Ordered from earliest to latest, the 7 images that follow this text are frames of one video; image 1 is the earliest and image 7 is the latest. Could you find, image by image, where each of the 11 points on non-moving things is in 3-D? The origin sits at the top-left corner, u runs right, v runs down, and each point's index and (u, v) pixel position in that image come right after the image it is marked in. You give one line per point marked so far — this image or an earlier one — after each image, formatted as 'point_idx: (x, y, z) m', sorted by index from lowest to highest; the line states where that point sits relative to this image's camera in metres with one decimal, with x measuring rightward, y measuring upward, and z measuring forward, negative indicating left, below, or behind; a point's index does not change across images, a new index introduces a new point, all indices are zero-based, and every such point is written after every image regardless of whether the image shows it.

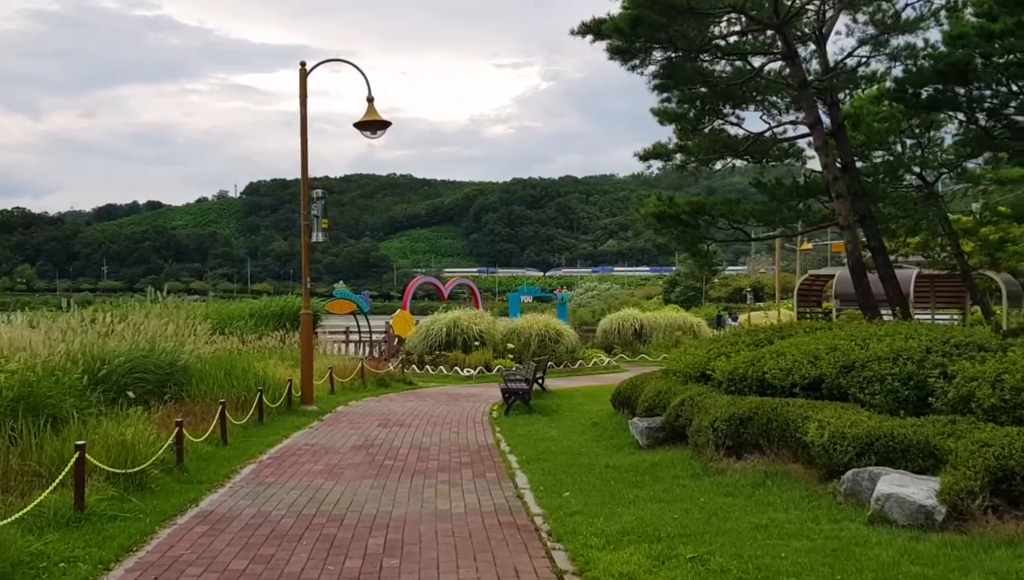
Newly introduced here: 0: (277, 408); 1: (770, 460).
0: (-2.9, -1.5, +11.7) m
1: (+1.8, -1.2, +6.5) m
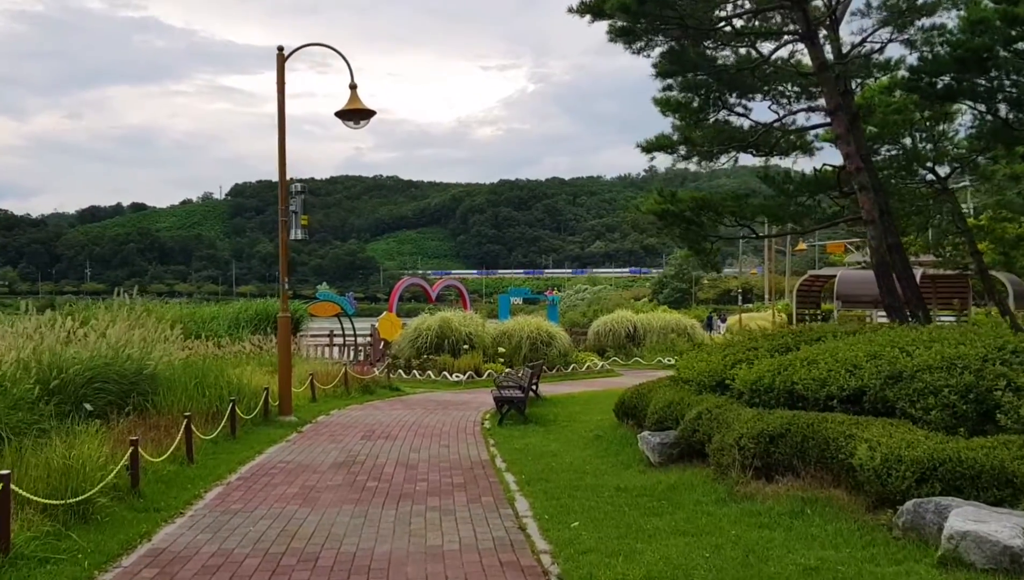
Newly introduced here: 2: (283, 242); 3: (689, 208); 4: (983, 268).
0: (-3.0, -1.5, +10.9) m
1: (+1.8, -1.2, +5.7) m
2: (-2.8, +0.6, +11.4) m
3: (+2.3, +1.1, +12.3) m
4: (+7.3, +0.4, +14.4) m
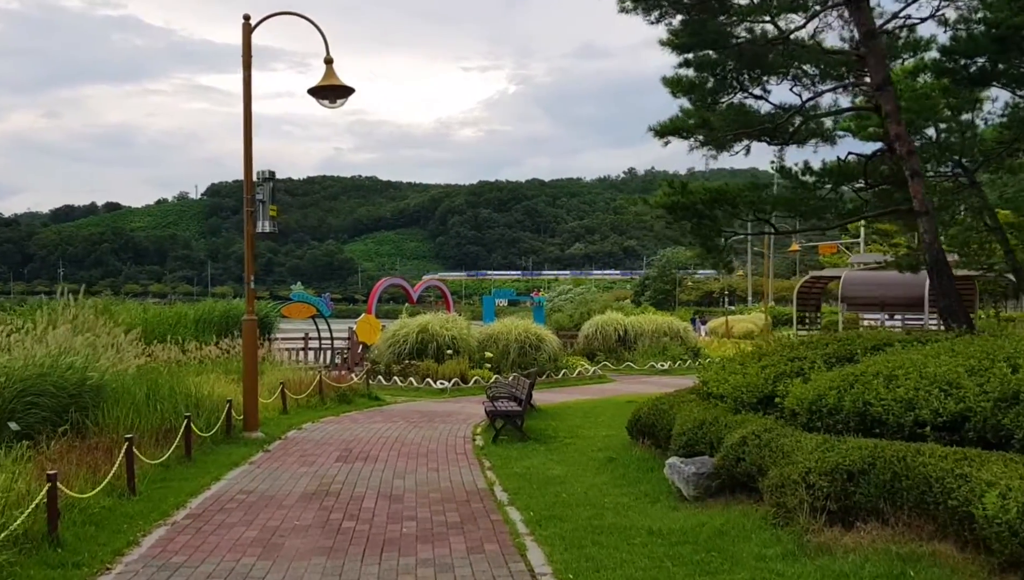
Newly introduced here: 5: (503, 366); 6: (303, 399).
0: (-3.1, -1.5, +9.6) m
1: (+1.9, -1.2, +4.5) m
2: (-2.8, +0.6, +10.1) m
3: (+2.3, +1.1, +11.2) m
4: (+7.1, +0.3, +13.3) m
5: (-0.2, -1.5, +19.1) m
6: (-3.0, -1.6, +13.4) m
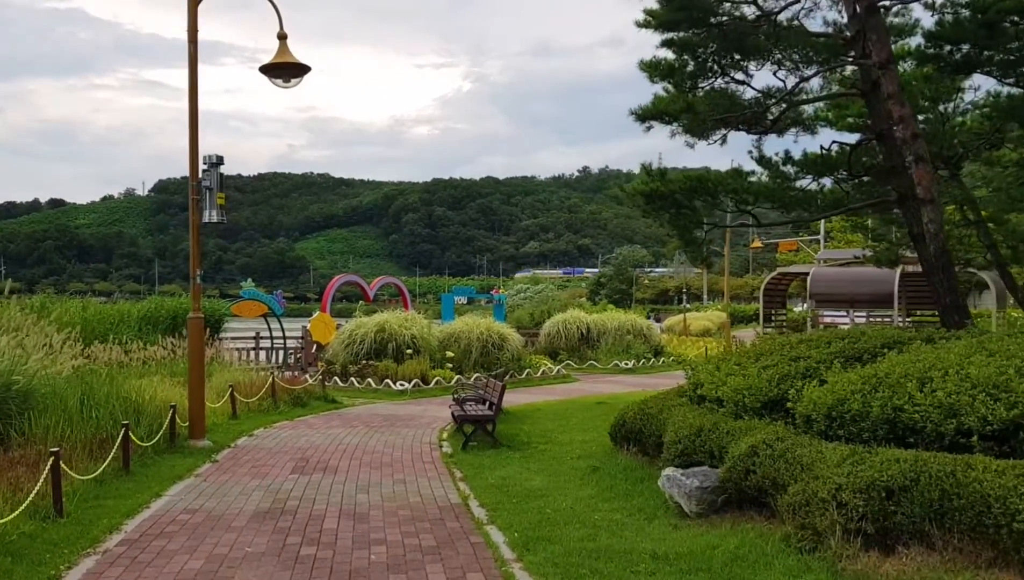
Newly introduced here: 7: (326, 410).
0: (-3.3, -1.5, +8.8) m
1: (+1.8, -1.1, +3.9) m
2: (-3.1, +0.6, +9.3) m
3: (+1.9, +1.1, +10.6) m
4: (+6.7, +0.4, +13.0) m
5: (-0.9, -1.5, +18.4) m
6: (-3.5, -1.5, +12.6) m
7: (-2.7, -1.7, +13.4) m
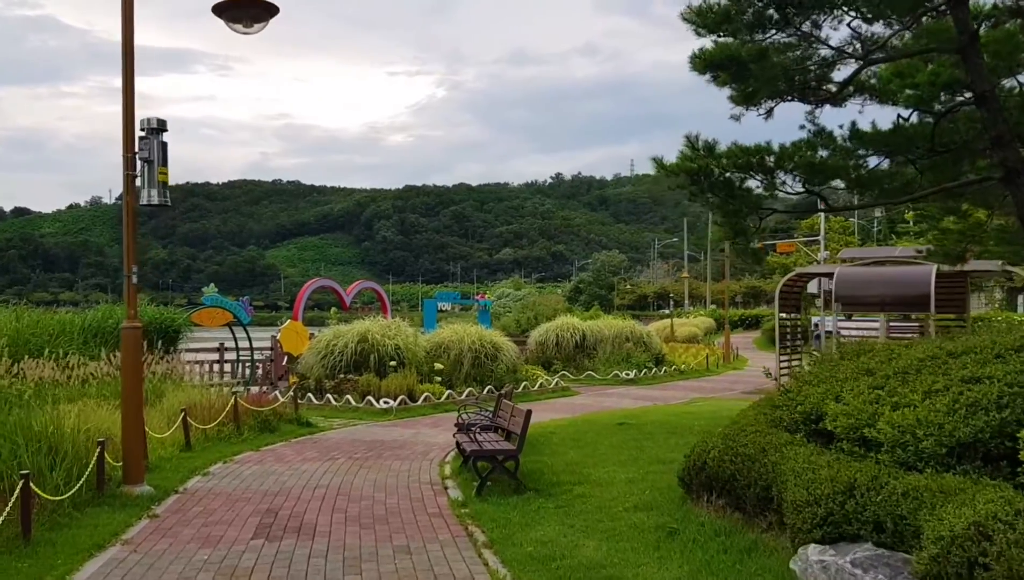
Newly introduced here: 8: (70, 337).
0: (-3.1, -1.5, +6.7) m
1: (+2.2, -1.1, +2.0) m
2: (-2.9, +0.6, +7.2) m
3: (+2.0, +1.1, +8.7) m
4: (+6.8, +0.4, +11.2) m
5: (-1.0, -1.6, +16.4) m
6: (-3.4, -1.6, +10.5) m
7: (-2.6, -1.8, +11.3) m
8: (-6.8, -0.7, +14.4) m
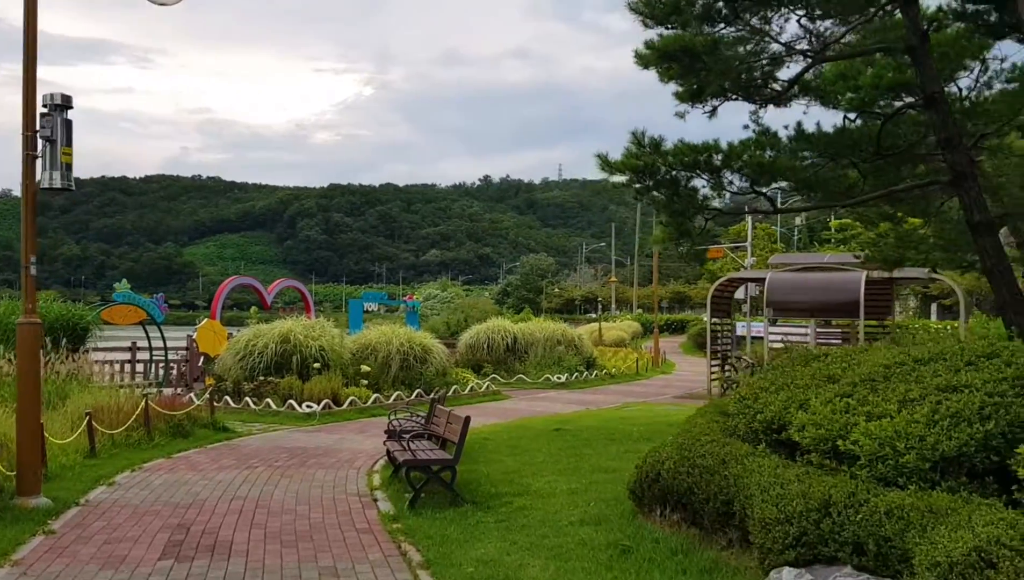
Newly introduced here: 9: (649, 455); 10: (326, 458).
0: (-3.5, -1.4, +6.0) m
1: (+2.1, -1.1, +1.7) m
2: (-3.4, +0.7, +6.5) m
3: (+1.5, +1.1, +8.4) m
4: (+6.0, +0.3, +11.3) m
5: (-2.2, -1.6, +15.9) m
6: (-4.1, -1.5, +9.8) m
7: (-3.4, -1.7, +10.6) m
8: (-7.8, -0.6, +13.4) m
9: (+0.8, -1.0, +5.5) m
10: (-1.9, -1.7, +9.6) m
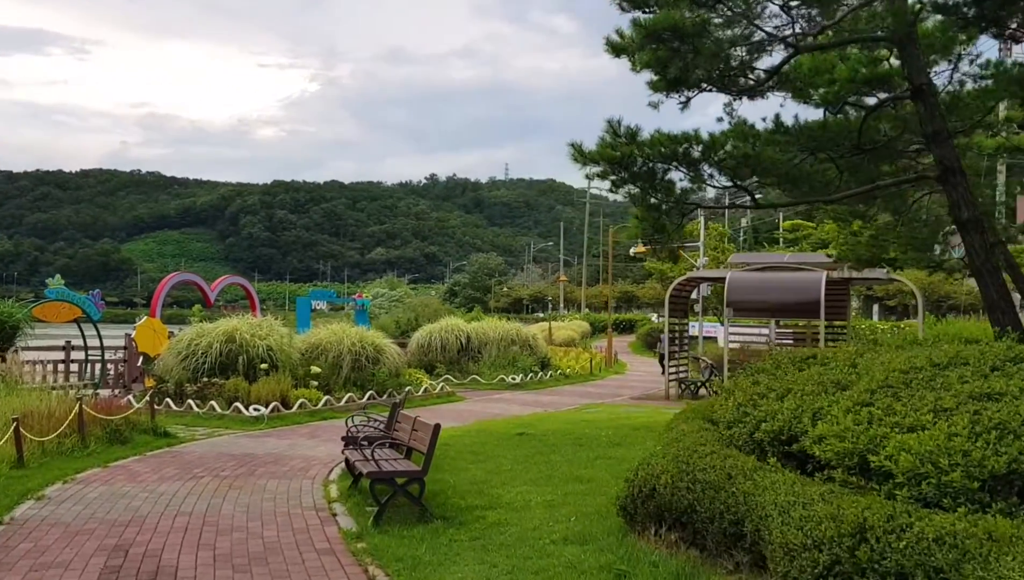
0: (-3.7, -1.4, +5.3) m
1: (+2.2, -1.1, +1.4) m
2: (-3.5, +0.7, +5.8) m
3: (+1.2, +1.1, +8.0) m
4: (+5.5, +0.3, +11.1) m
5: (-2.9, -1.5, +15.2) m
6: (-4.4, -1.5, +9.0) m
7: (-3.8, -1.7, +9.9) m
8: (-8.3, -0.6, +12.4) m
9: (+0.7, -1.0, +5.1) m
10: (-2.2, -1.7, +9.0) m
